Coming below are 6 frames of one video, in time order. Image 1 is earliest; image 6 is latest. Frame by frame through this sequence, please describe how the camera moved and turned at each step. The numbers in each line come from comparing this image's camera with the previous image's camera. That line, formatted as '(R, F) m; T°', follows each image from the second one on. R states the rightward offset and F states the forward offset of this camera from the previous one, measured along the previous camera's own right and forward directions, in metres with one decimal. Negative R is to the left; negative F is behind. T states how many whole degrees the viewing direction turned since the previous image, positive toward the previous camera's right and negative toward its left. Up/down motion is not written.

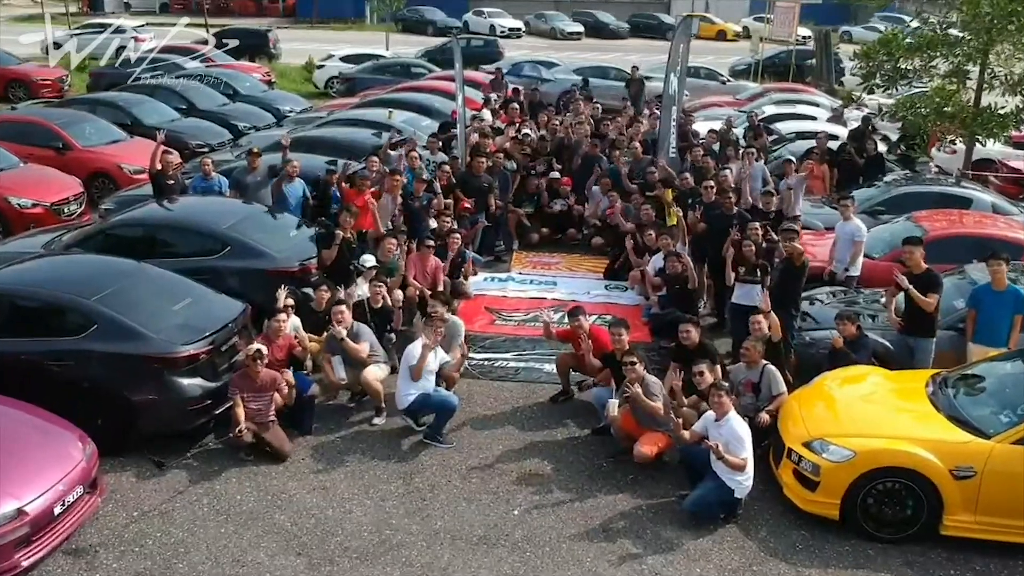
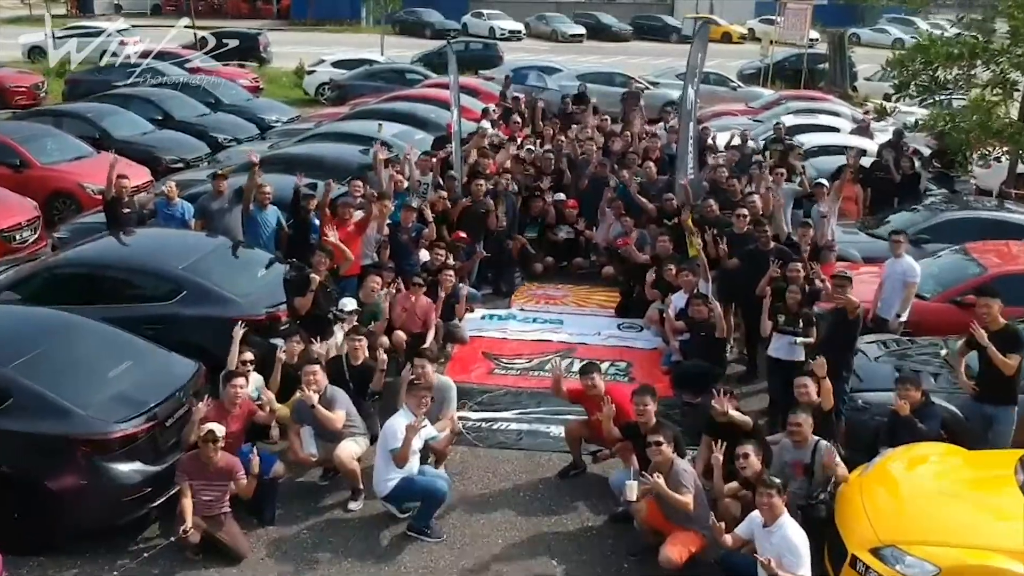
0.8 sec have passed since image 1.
(0.0, +1.4) m; 0°
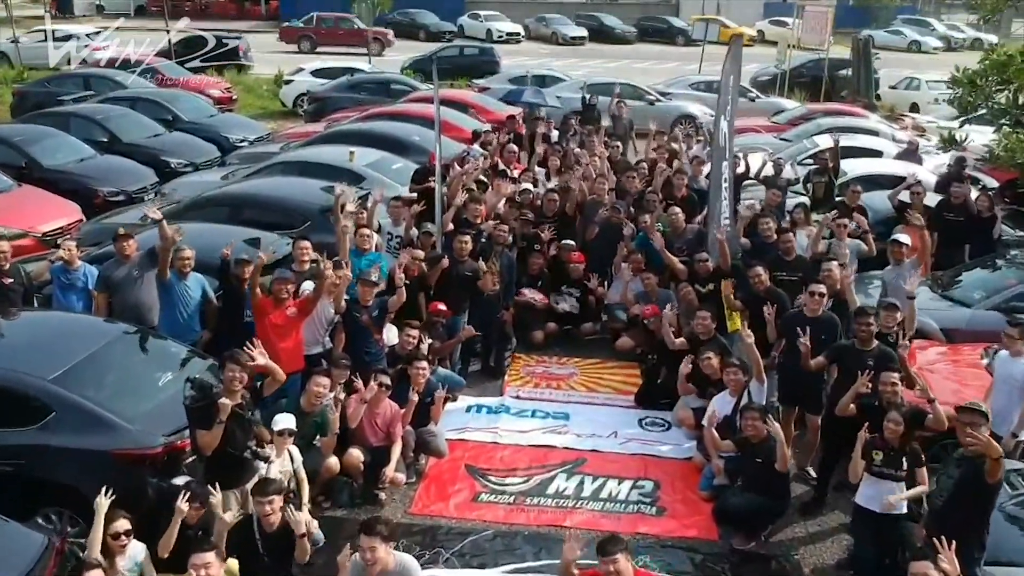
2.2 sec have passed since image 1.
(+0.1, +2.4) m; 0°
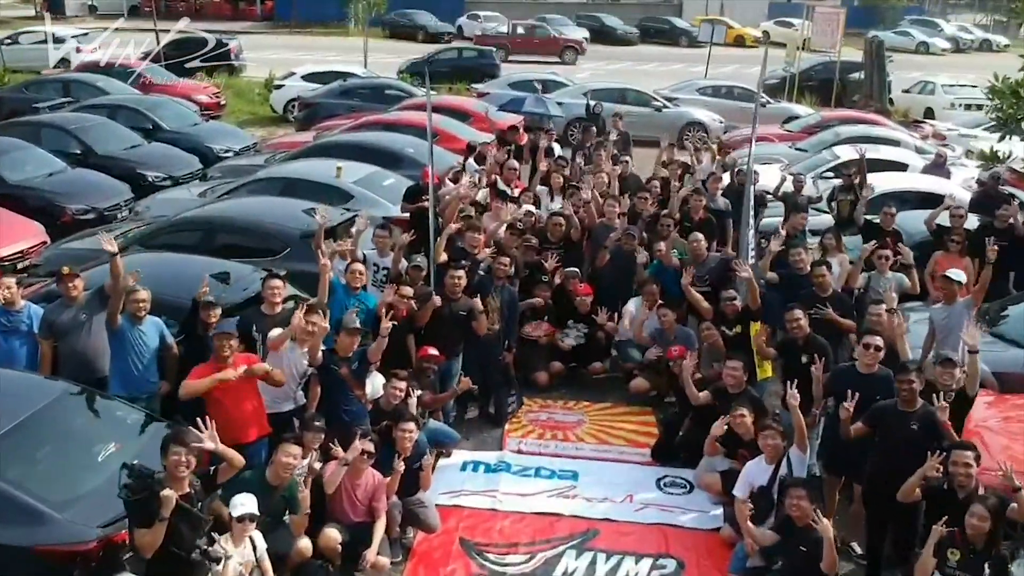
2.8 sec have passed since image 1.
(0.0, +1.0) m; 0°
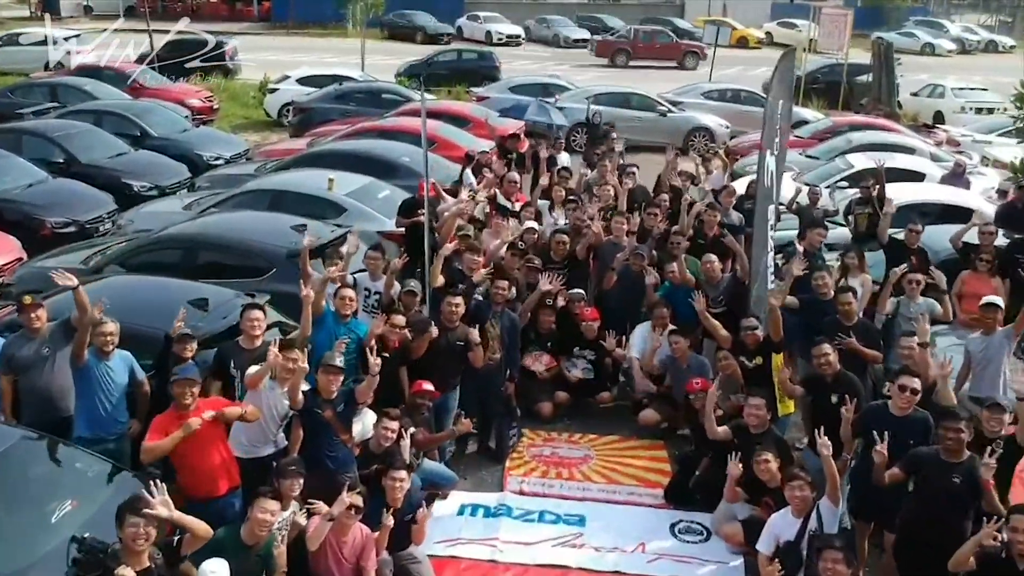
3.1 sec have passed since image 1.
(0.0, +0.6) m; 0°
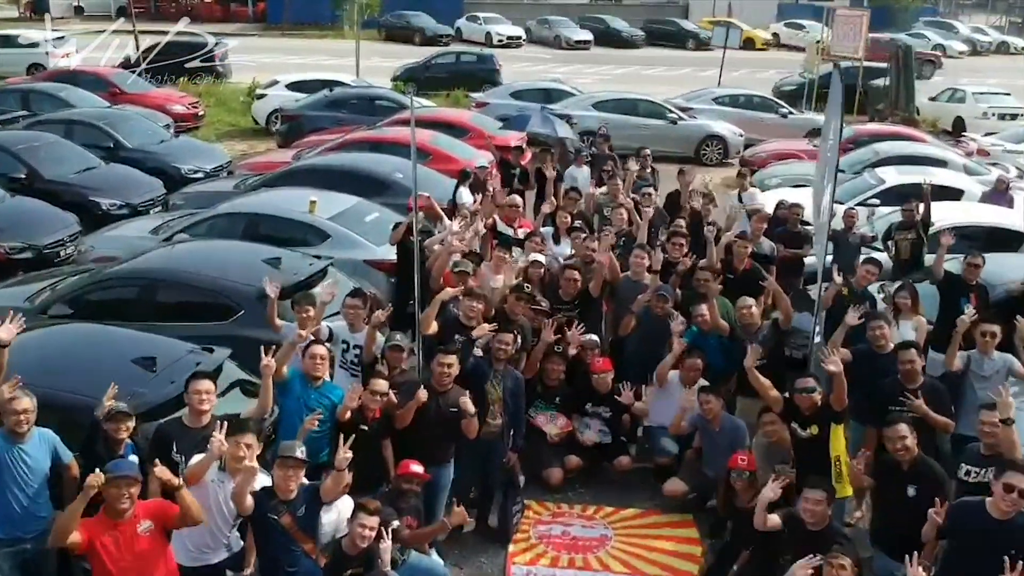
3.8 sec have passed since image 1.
(0.0, +1.2) m; 0°
